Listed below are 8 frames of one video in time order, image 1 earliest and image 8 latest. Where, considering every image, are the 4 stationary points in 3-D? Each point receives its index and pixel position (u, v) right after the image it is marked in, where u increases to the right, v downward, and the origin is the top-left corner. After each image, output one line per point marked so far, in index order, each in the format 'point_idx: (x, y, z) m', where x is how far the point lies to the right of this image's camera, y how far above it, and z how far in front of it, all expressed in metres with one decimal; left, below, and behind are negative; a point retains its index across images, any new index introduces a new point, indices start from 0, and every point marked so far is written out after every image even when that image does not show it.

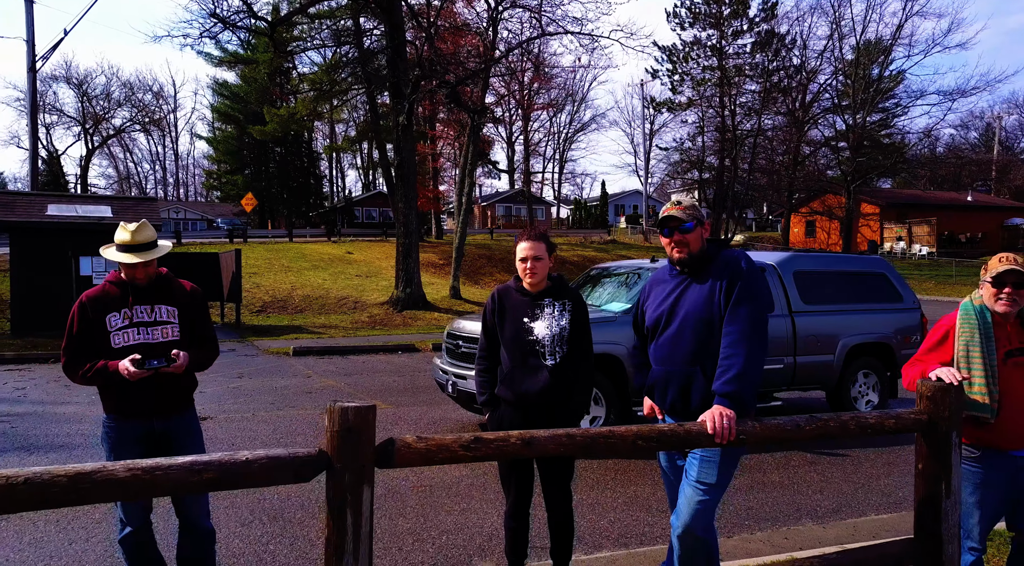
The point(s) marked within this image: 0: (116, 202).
0: (-7.2, +1.5, +14.9) m
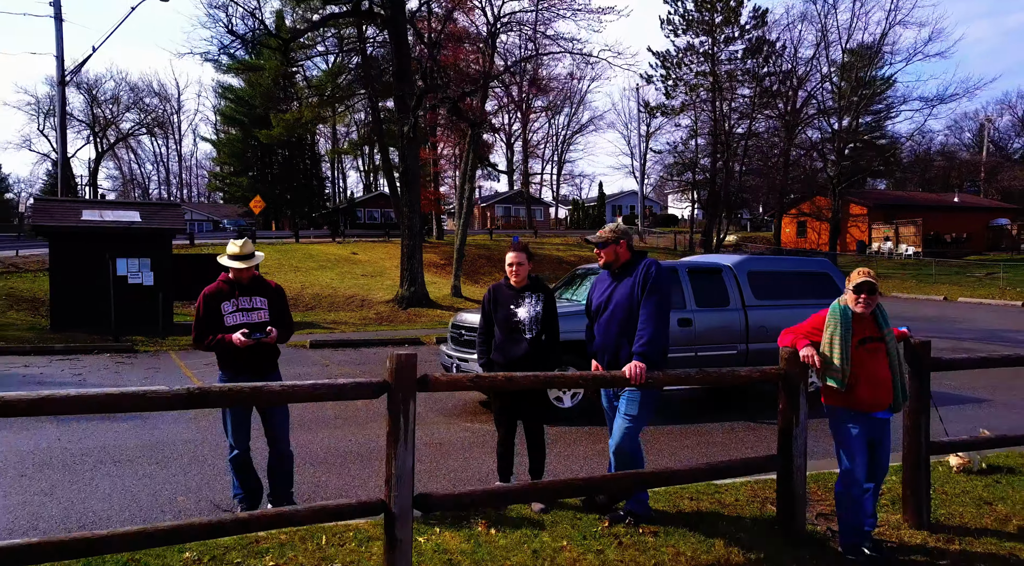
0: (-7.3, +1.5, +16.2) m
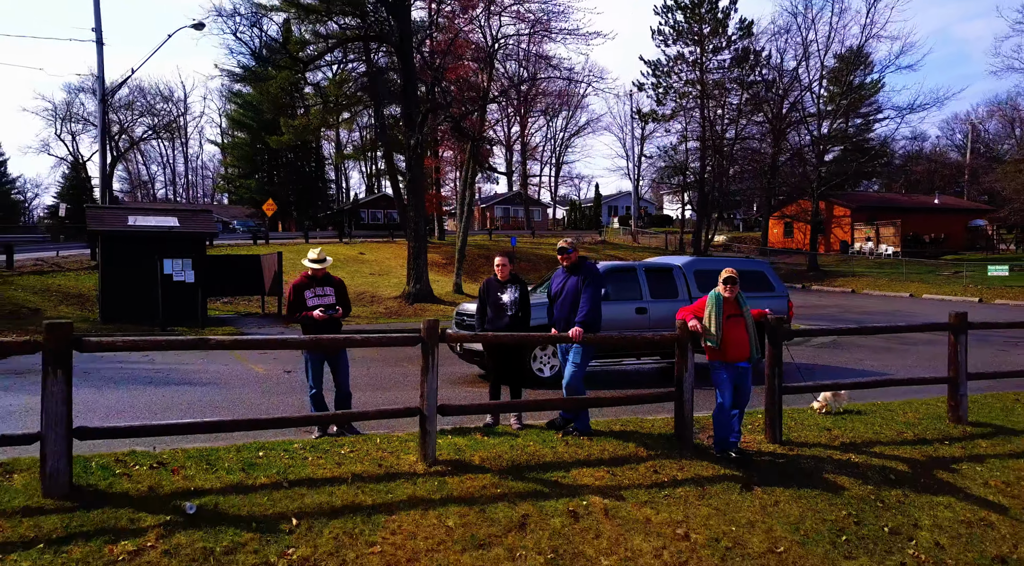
0: (-7.4, +1.6, +18.4) m
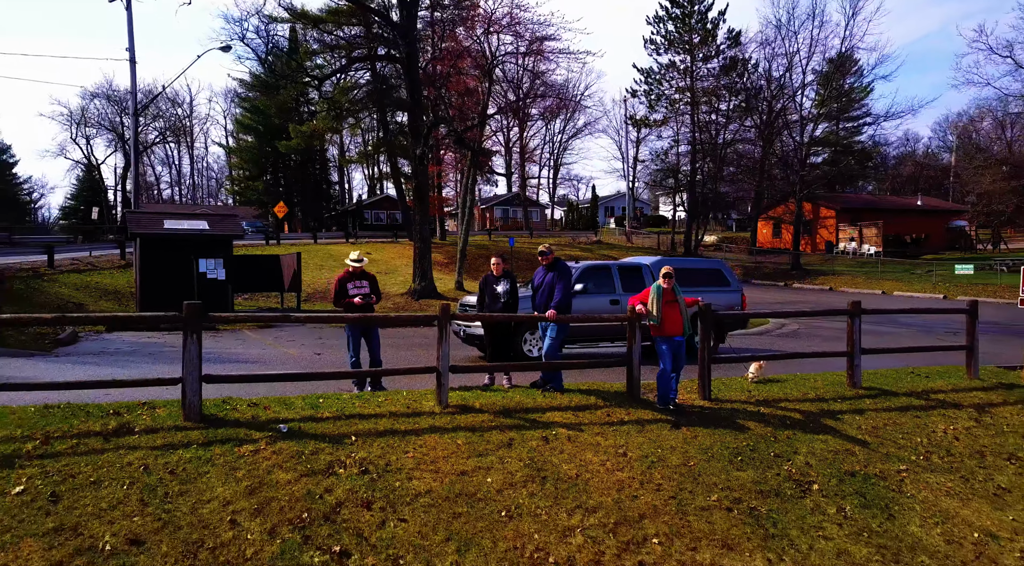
0: (-7.5, +1.6, +20.5) m
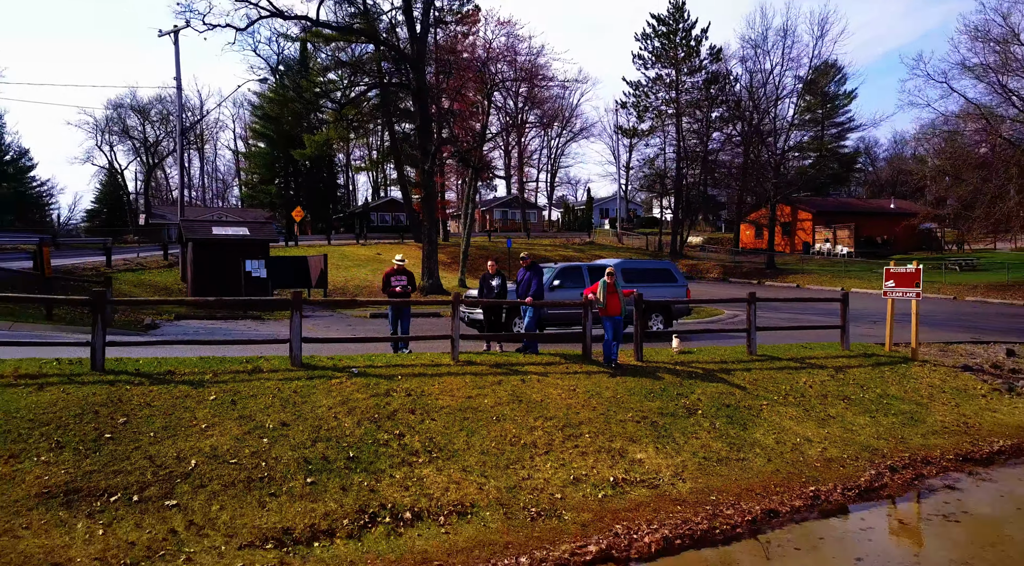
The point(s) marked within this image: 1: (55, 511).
0: (-7.6, +1.7, +24.2) m
1: (-3.6, -1.8, +6.7) m
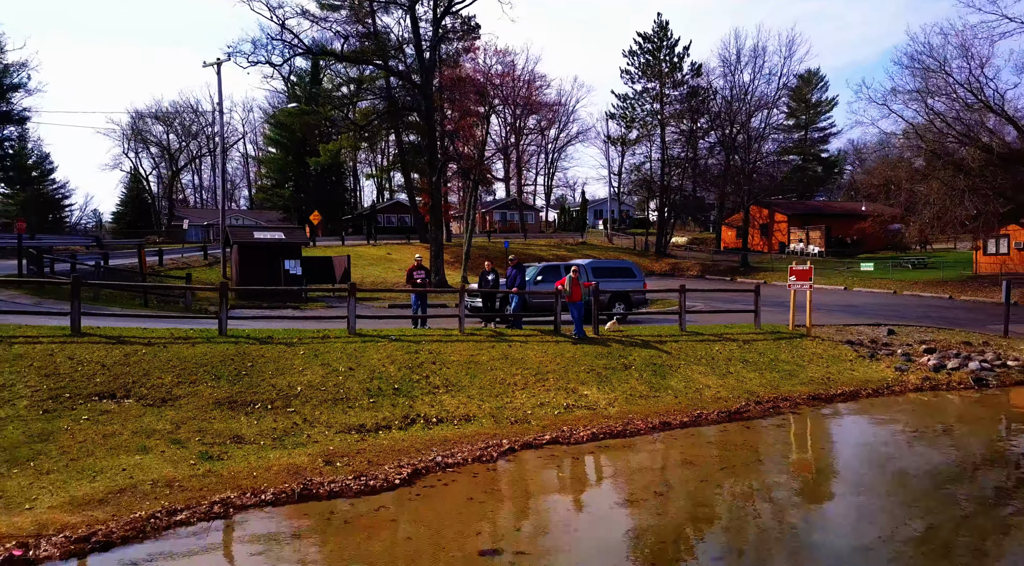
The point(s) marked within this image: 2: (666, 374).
0: (-7.8, +1.8, +28.7) m
1: (-3.8, -1.7, +11.2) m
2: (+2.8, -1.6, +14.9) m
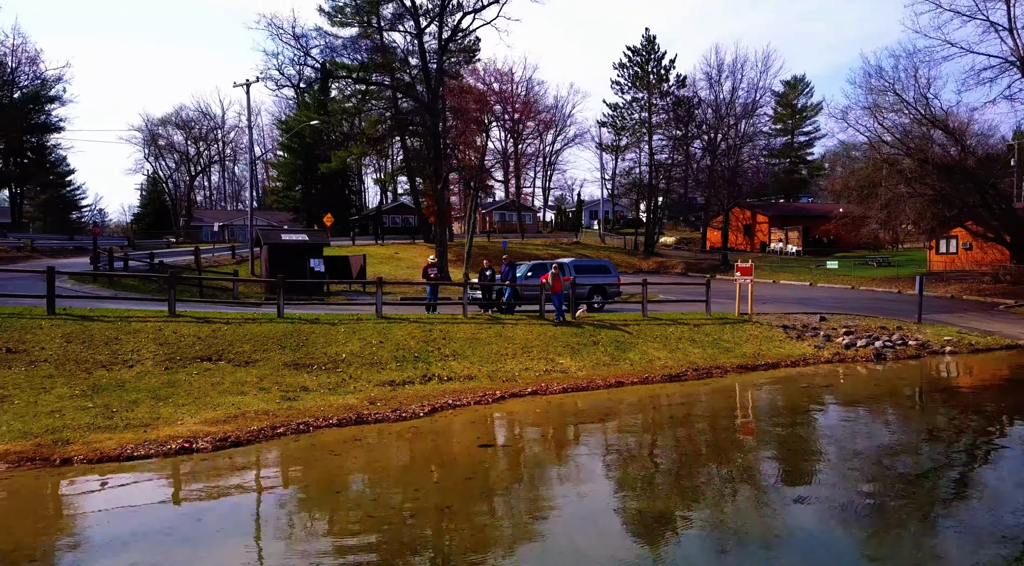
0: (-7.9, +2.0, +32.6) m
1: (-4.0, -1.6, +15.2) m
2: (+2.6, -1.5, +18.9) m
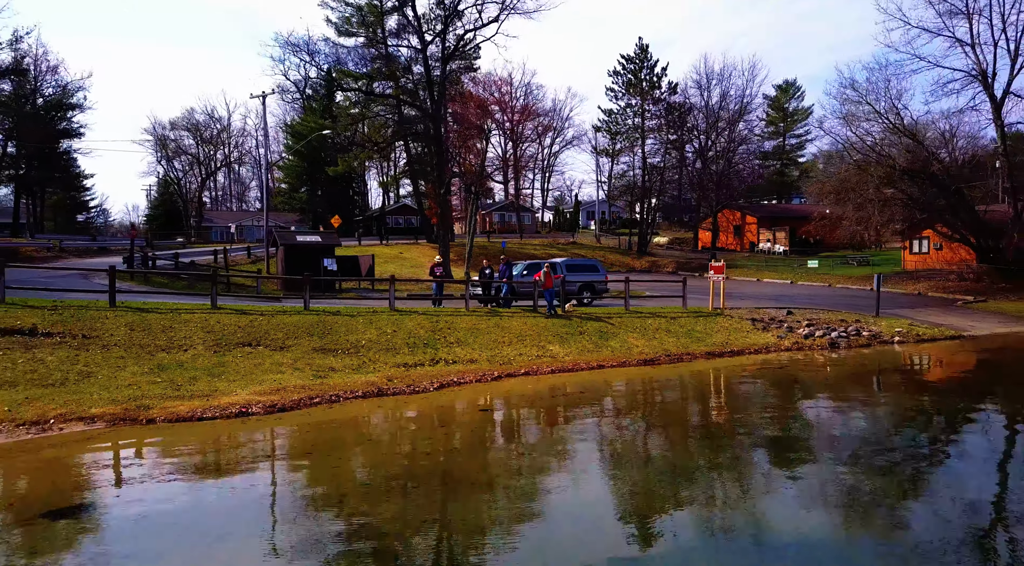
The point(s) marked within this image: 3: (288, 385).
0: (-8.0, +2.1, +35.2) m
1: (-4.1, -1.5, +17.8) m
2: (+2.5, -1.4, +21.5) m
3: (-4.2, -1.9, +15.4) m
